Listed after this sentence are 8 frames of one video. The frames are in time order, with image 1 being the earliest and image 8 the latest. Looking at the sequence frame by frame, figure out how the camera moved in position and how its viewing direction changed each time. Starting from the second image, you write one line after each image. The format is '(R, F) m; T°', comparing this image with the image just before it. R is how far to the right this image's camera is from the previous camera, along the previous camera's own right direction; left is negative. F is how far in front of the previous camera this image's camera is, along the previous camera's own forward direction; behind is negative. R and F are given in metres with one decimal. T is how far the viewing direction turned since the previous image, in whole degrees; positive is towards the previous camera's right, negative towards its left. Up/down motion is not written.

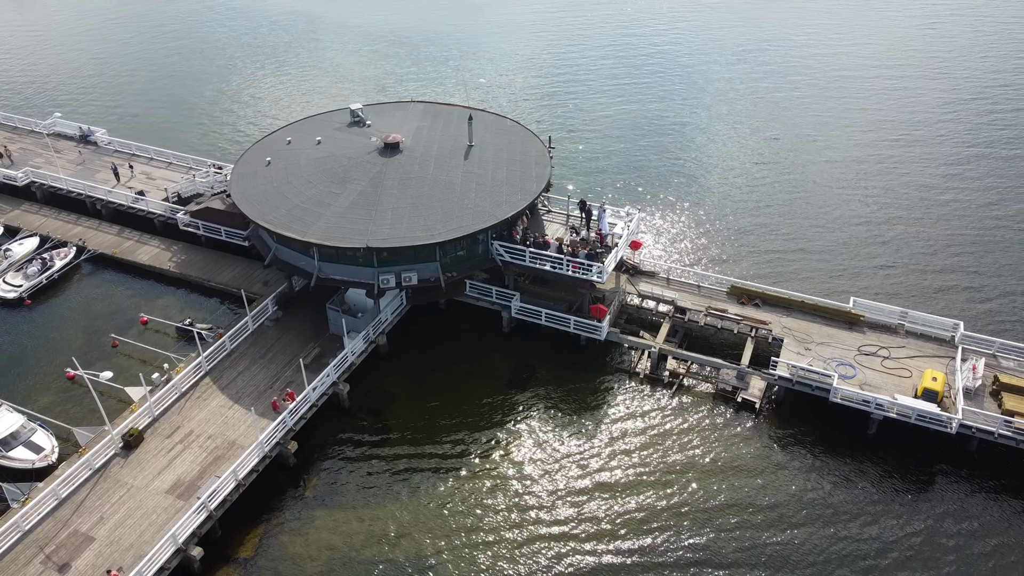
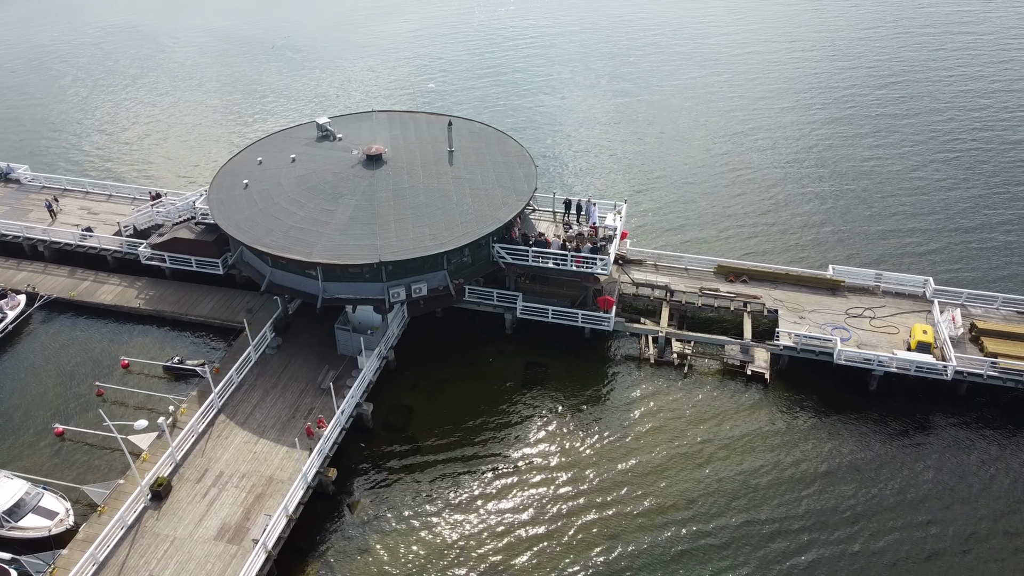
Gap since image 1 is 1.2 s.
(-6.7, +0.3) m; +8°
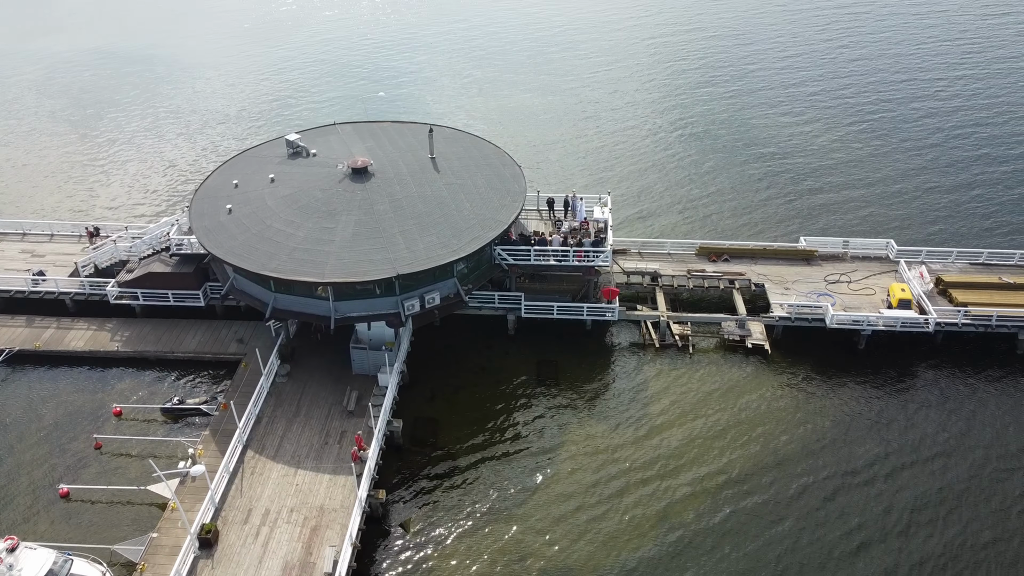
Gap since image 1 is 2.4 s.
(-6.8, +0.3) m; +8°
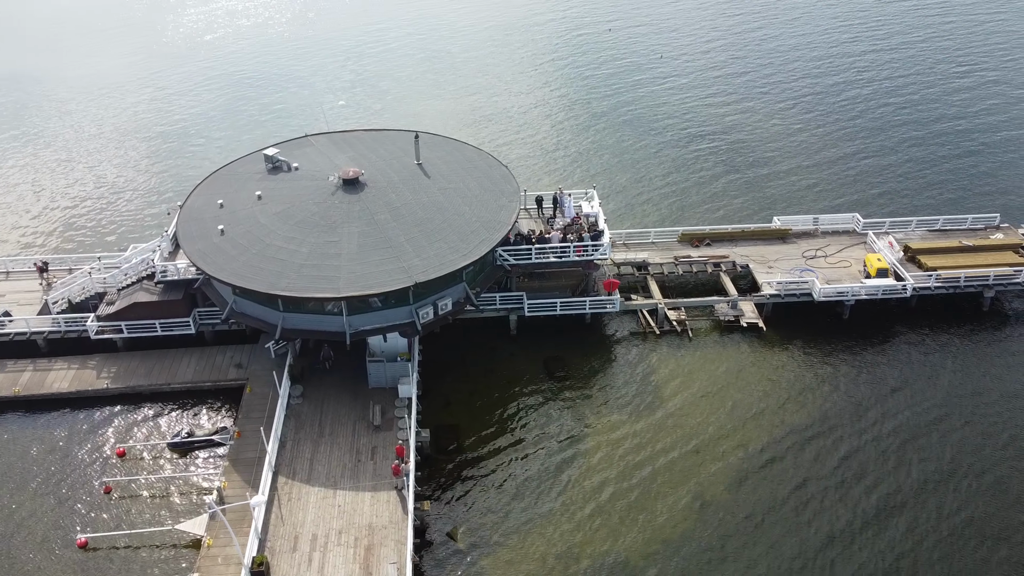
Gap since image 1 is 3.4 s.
(-5.5, +0.2) m; +7°
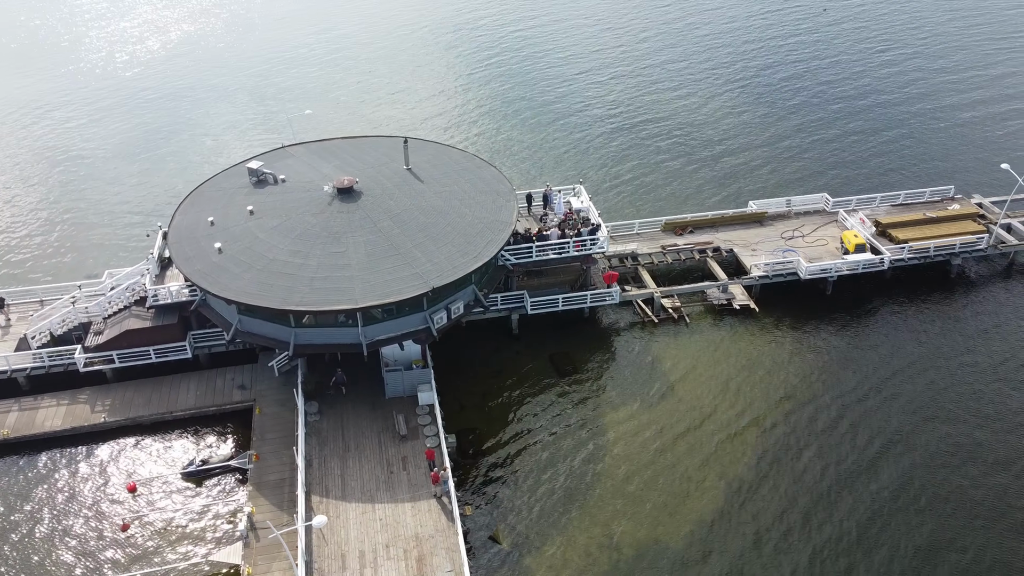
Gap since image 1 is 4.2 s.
(-4.8, +0.2) m; +6°
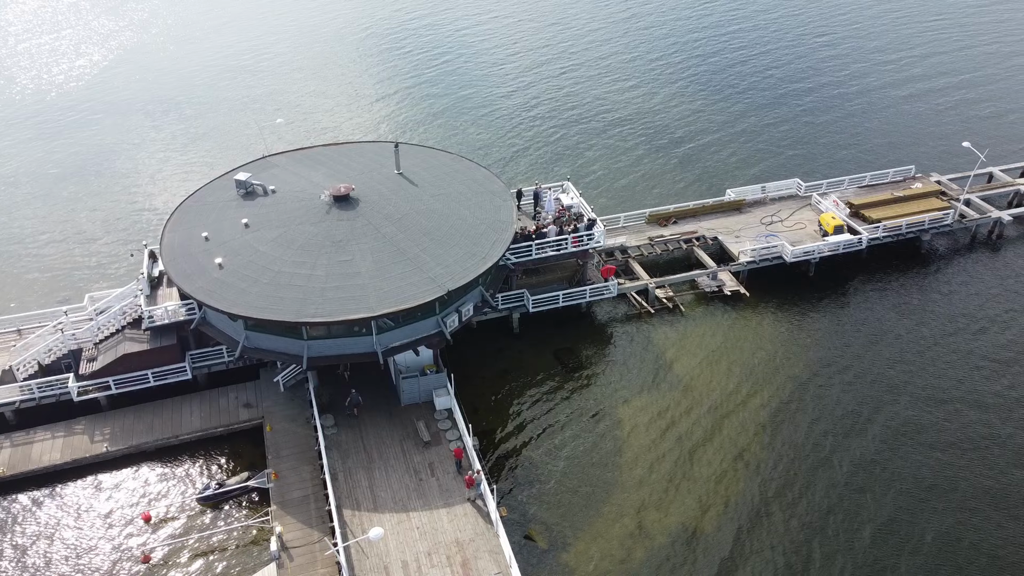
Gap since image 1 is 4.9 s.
(-4.0, +0.1) m; +5°
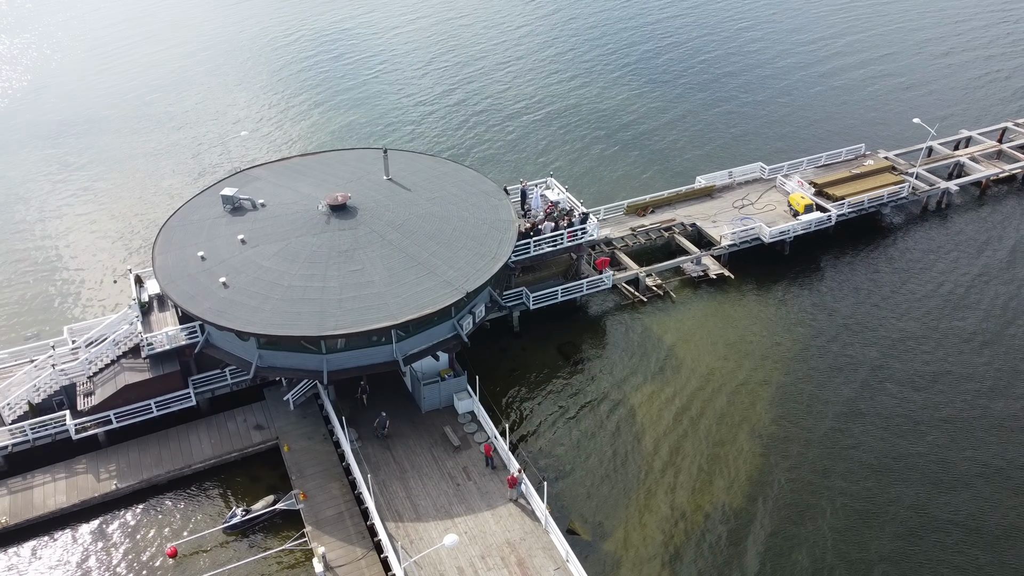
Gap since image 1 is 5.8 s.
(-5.0, +0.2) m; +6°
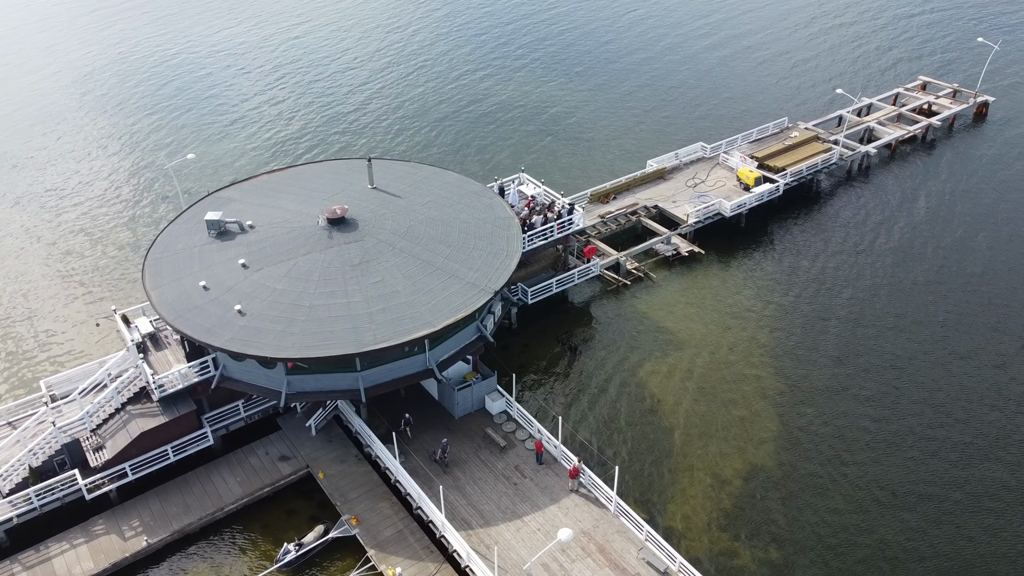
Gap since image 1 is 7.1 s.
(-7.5, +0.6) m; +9°
